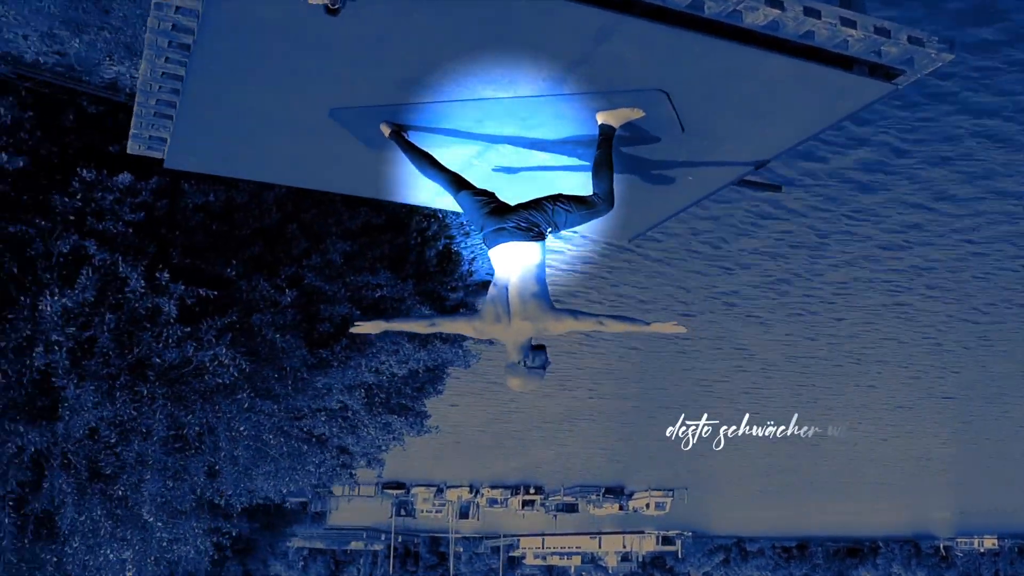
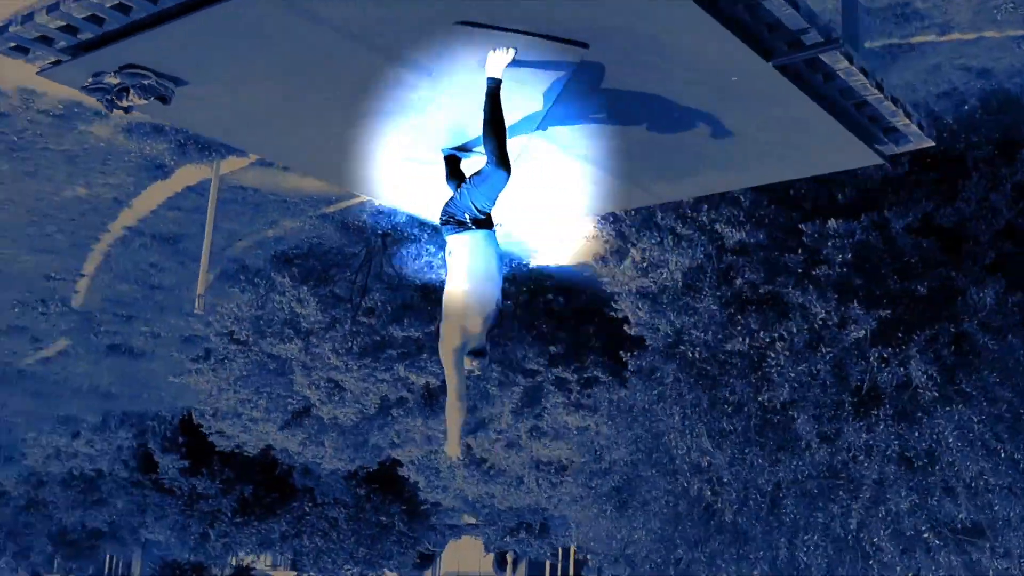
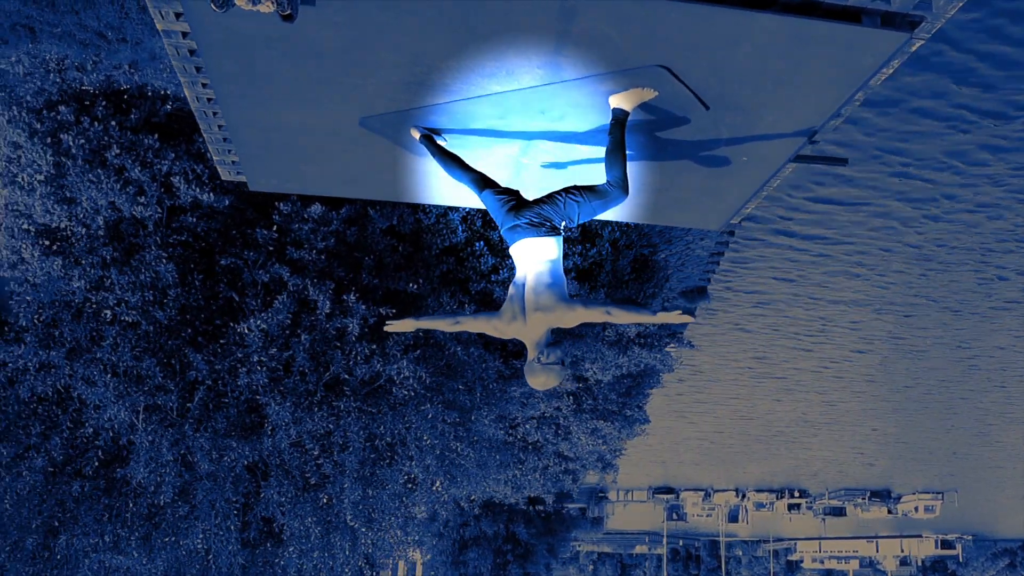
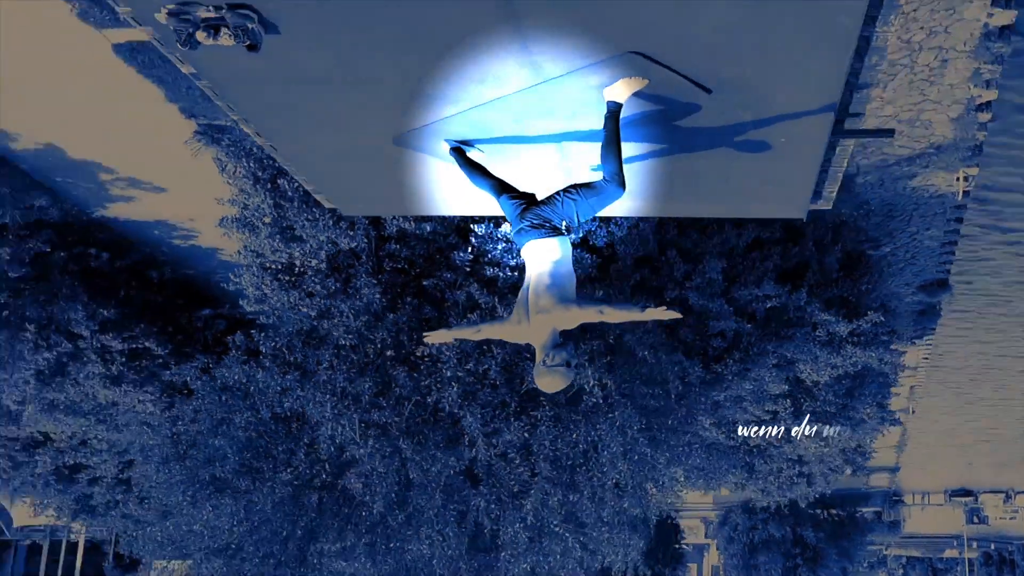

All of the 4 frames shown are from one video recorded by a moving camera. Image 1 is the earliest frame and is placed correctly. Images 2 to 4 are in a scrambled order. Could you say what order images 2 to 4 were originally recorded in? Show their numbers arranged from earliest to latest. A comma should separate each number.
3, 4, 2
